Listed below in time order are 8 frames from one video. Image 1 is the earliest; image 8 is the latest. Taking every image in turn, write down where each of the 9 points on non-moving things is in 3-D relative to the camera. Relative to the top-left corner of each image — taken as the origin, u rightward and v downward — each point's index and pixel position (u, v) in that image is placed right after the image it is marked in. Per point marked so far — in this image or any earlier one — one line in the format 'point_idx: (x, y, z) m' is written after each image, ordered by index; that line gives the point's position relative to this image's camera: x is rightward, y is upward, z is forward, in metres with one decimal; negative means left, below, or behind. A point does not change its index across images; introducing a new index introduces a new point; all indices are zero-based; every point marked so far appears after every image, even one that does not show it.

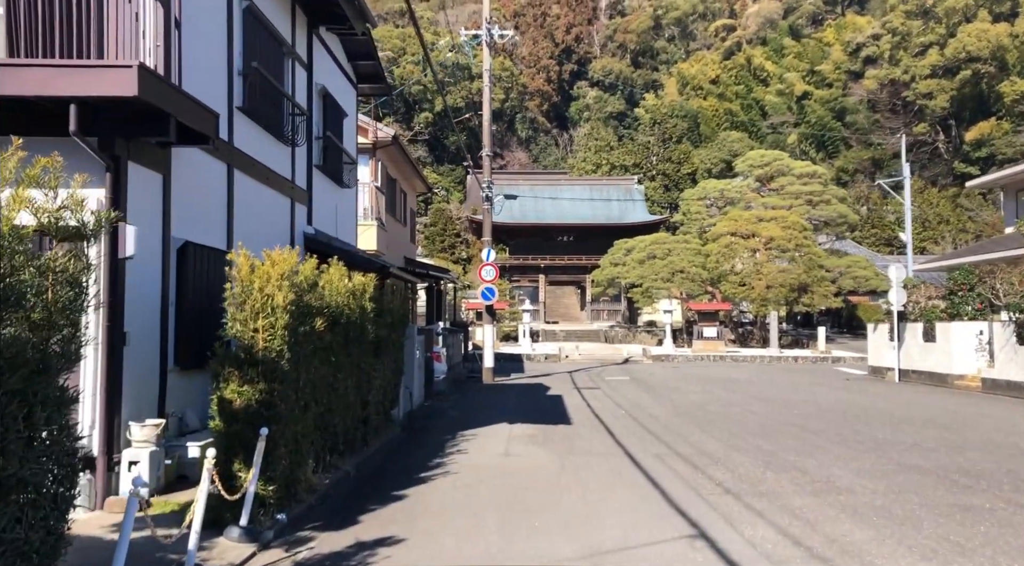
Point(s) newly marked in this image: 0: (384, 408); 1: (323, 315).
0: (-1.7, -1.6, +10.8) m
1: (-1.7, -0.3, +7.4) m
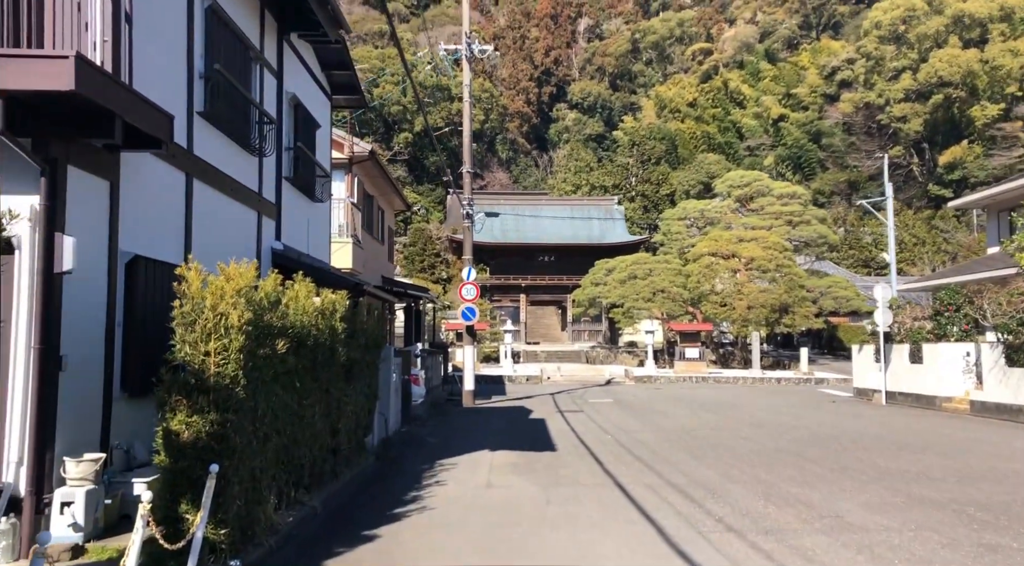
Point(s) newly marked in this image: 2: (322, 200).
0: (-1.9, -1.8, +10.2) m
1: (-1.8, -0.4, +6.7) m
2: (-3.1, +1.3, +13.4) m
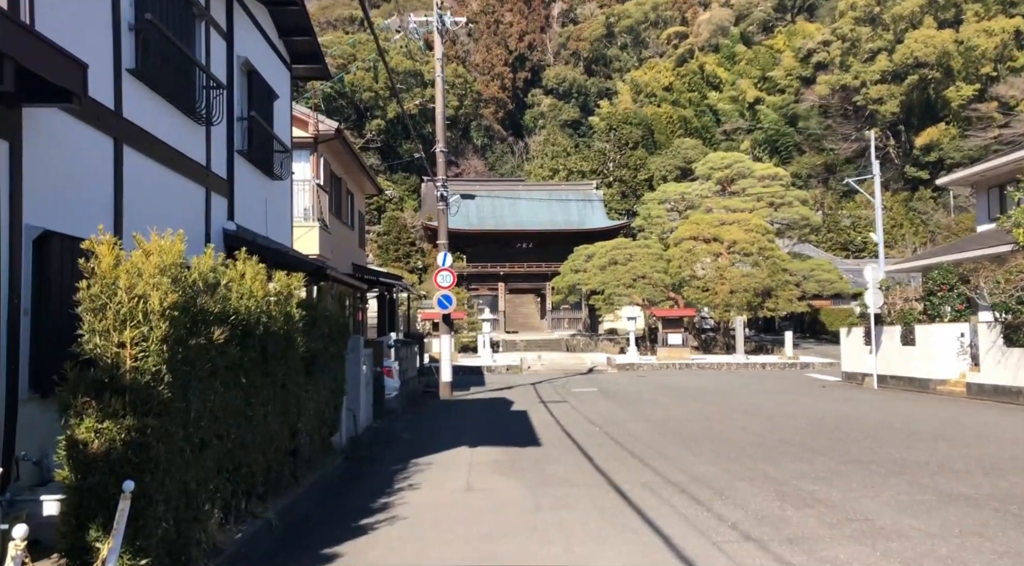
0: (-2.1, -1.6, +9.2) m
1: (-1.9, -0.3, +5.7) m
2: (-3.4, +1.6, +12.3) m
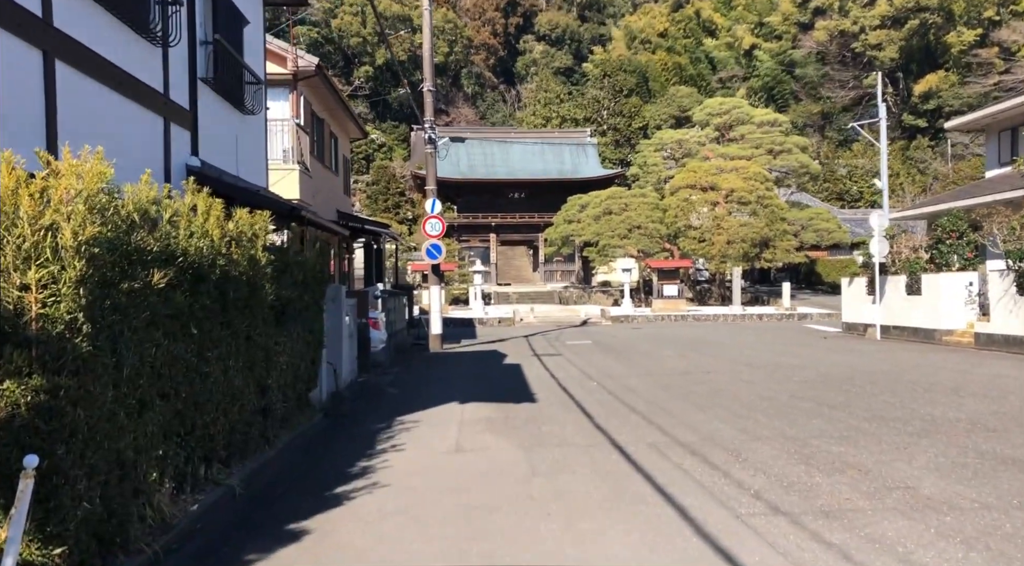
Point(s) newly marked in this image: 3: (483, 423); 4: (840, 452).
0: (-2.2, -1.1, +8.4) m
1: (-2.0, +0.1, +4.9) m
2: (-3.5, +2.3, +11.4) m
3: (-0.3, -1.5, +8.9) m
4: (+2.5, -1.3, +6.5) m
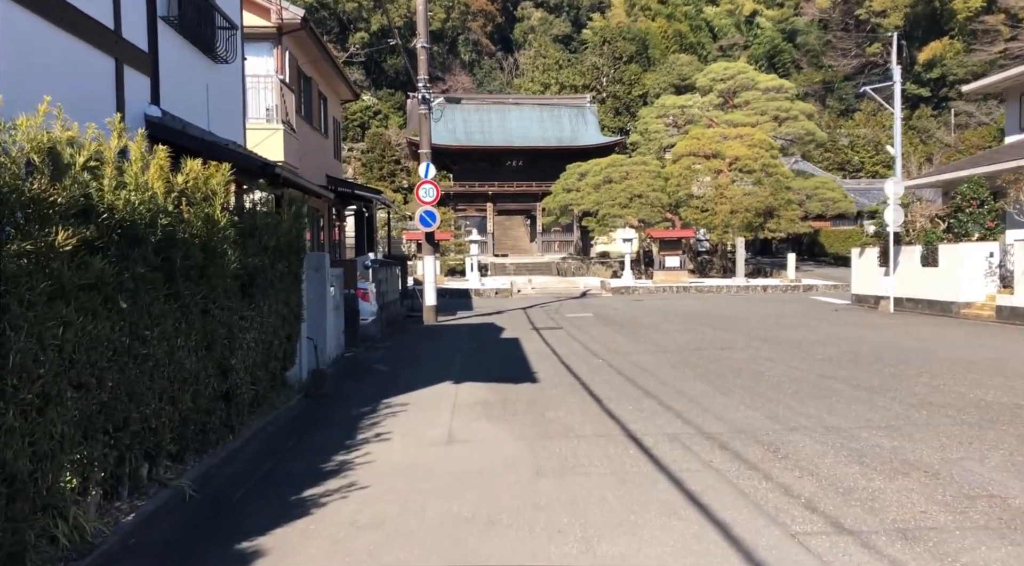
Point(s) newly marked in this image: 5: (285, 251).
0: (-2.2, -0.8, +7.4) m
1: (-2.0, +0.3, +3.9) m
2: (-3.5, +2.7, +10.3) m
3: (-0.3, -1.2, +7.9) m
4: (+2.5, -1.1, +5.6) m
5: (-2.1, +0.3, +7.8) m
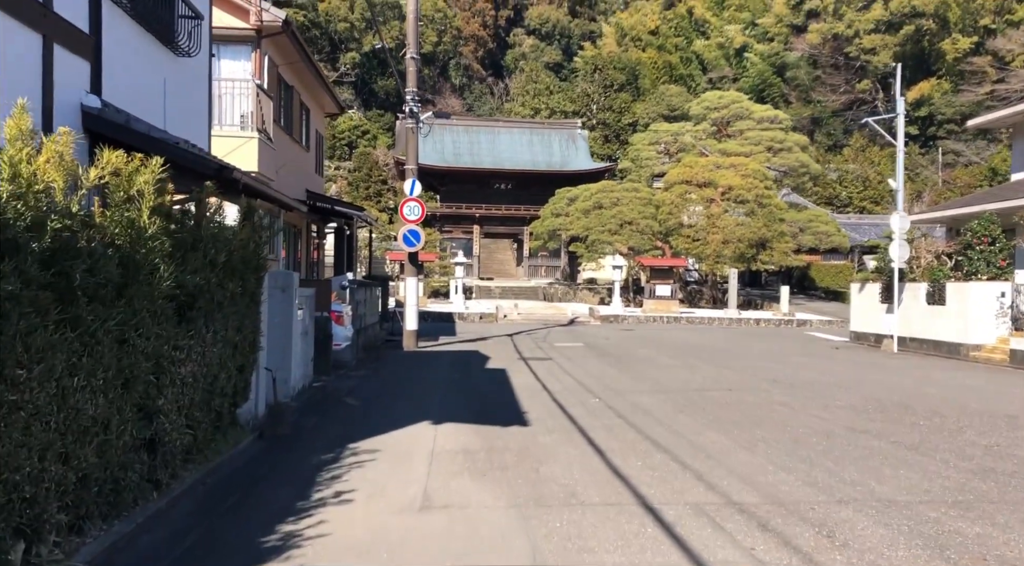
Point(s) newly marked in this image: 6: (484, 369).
0: (-2.2, -0.9, +6.3) m
1: (-1.9, +0.2, +2.7) m
2: (-3.5, +2.5, +9.2) m
3: (-0.4, -1.4, +6.8) m
4: (+2.5, -1.3, +4.5) m
5: (-2.2, +0.1, +6.6) m
6: (-0.5, -1.4, +13.9) m
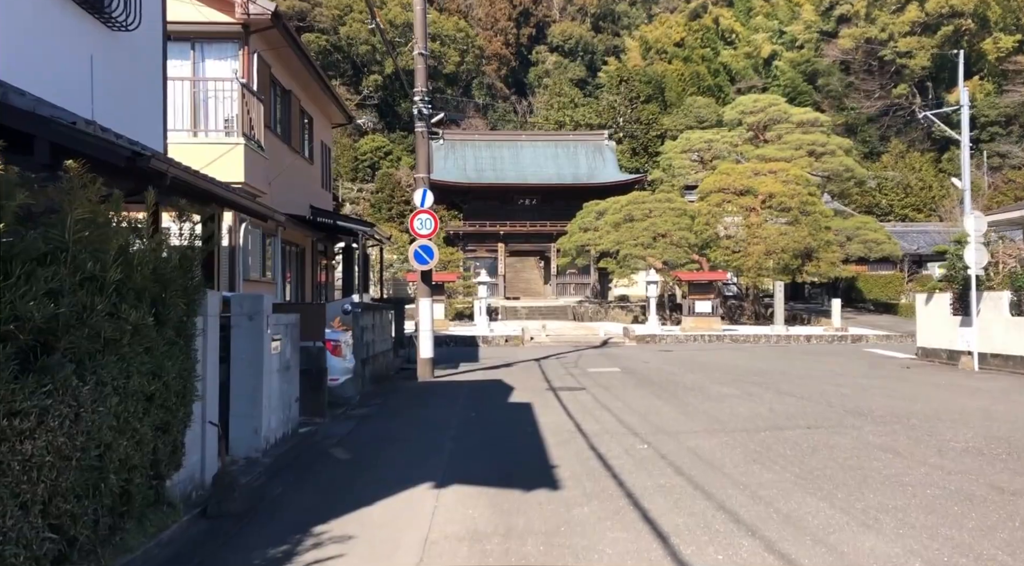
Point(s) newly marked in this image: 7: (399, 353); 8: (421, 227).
0: (-2.1, -1.1, +4.4) m
1: (-2.0, +0.2, +0.8) m
2: (-3.4, +2.2, +7.4) m
3: (-0.3, -1.5, +4.8) m
4: (+2.5, -1.3, +2.4) m
5: (-2.0, 0.0, +4.7) m
6: (-0.1, -1.7, +12.0) m
7: (-2.5, -1.5, +18.5) m
8: (-1.7, +1.1, +15.8) m
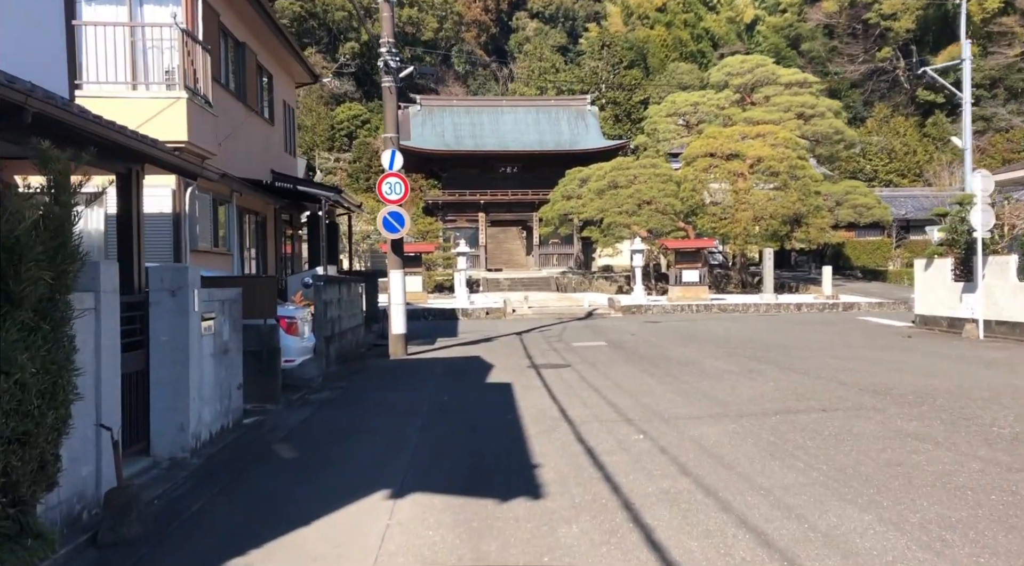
0: (-2.3, -1.0, +3.2) m
1: (-2.1, +0.2, -0.4) m
2: (-3.6, +2.5, +6.1) m
3: (-0.4, -1.3, +3.7) m
4: (+2.5, -1.2, +1.3) m
5: (-2.2, +0.1, +3.5) m
6: (-0.4, -1.3, +10.8) m
7: (-2.9, -0.9, +17.3) m
8: (-2.1, +1.6, +14.5) m
